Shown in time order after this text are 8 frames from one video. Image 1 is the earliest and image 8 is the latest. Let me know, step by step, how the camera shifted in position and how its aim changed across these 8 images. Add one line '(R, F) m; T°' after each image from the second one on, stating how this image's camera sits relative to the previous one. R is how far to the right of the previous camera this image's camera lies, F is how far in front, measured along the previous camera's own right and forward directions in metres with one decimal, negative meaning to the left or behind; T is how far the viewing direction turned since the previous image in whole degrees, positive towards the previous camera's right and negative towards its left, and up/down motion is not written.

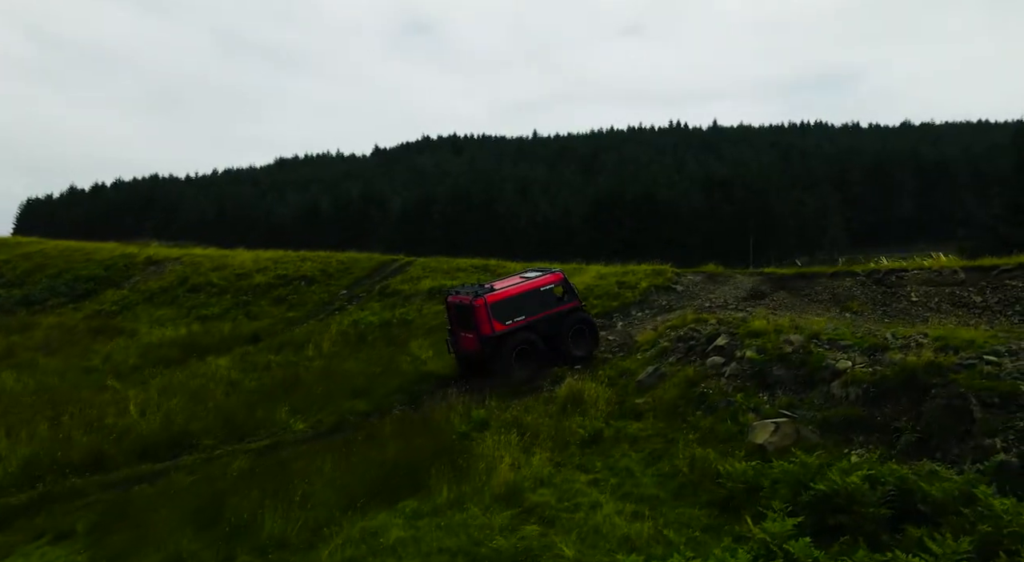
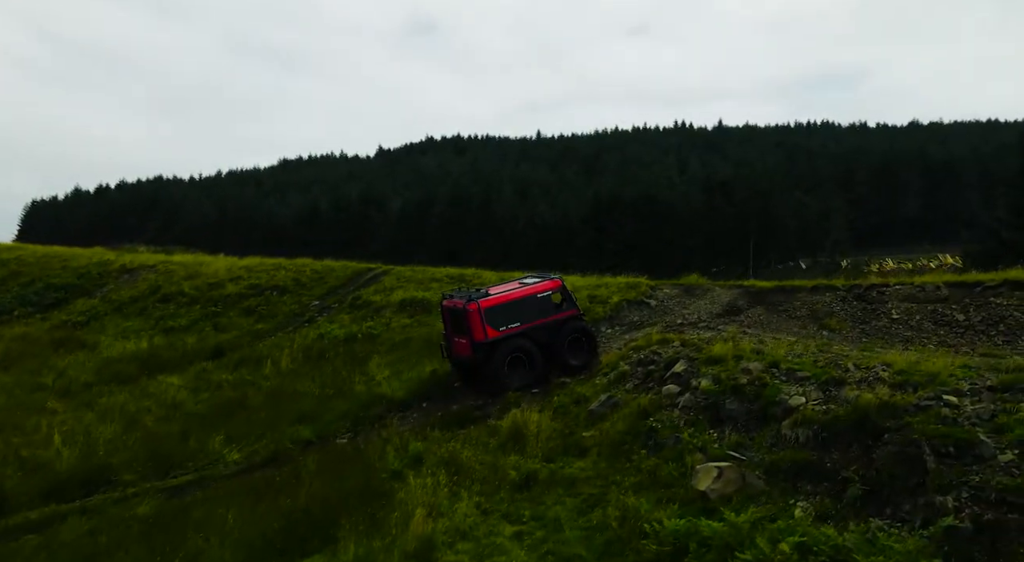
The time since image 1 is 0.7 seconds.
(+1.1, +0.6) m; 0°
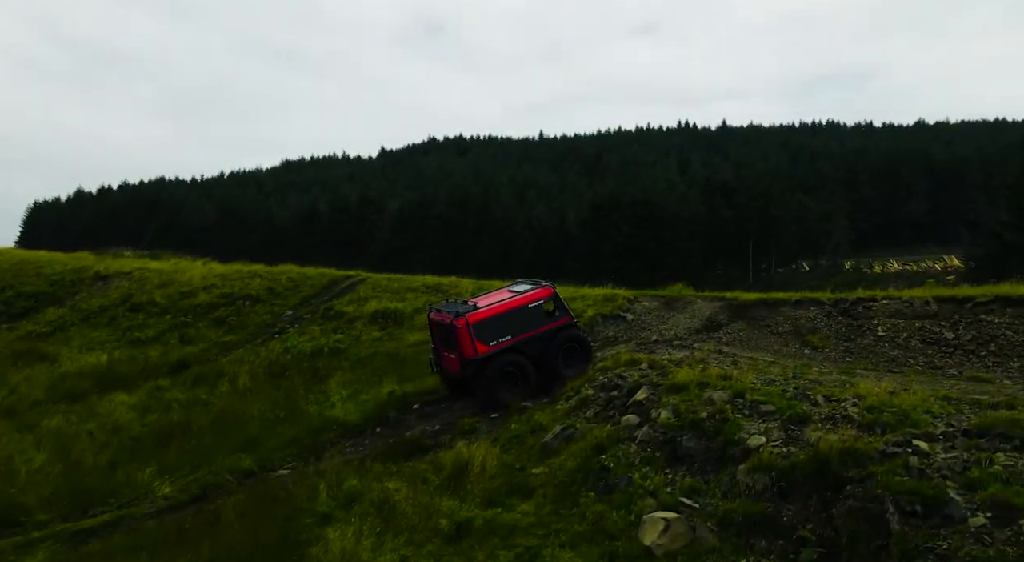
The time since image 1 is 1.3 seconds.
(+1.0, +0.7) m; 0°
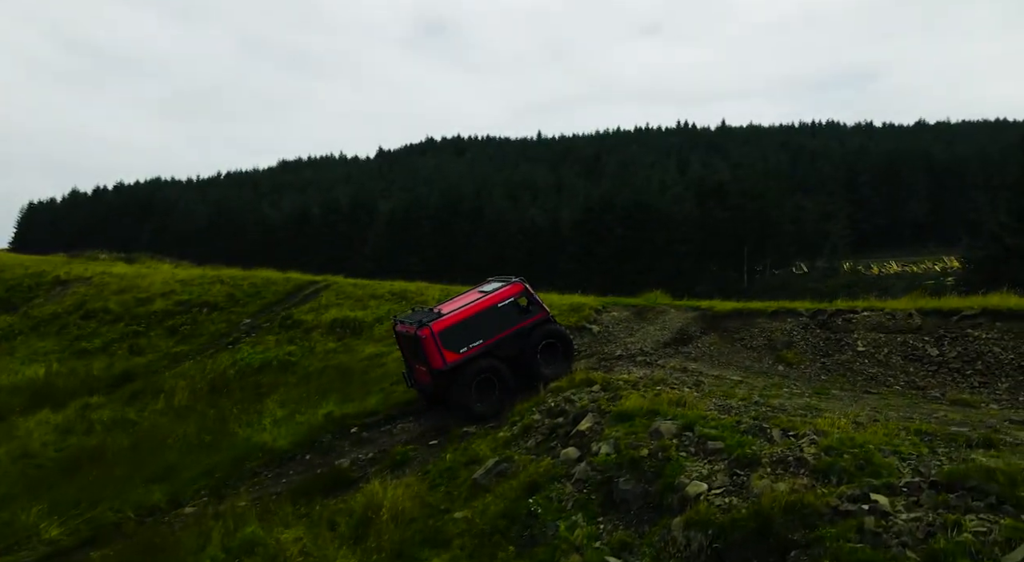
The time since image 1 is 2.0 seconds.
(+1.1, +1.1) m; 0°
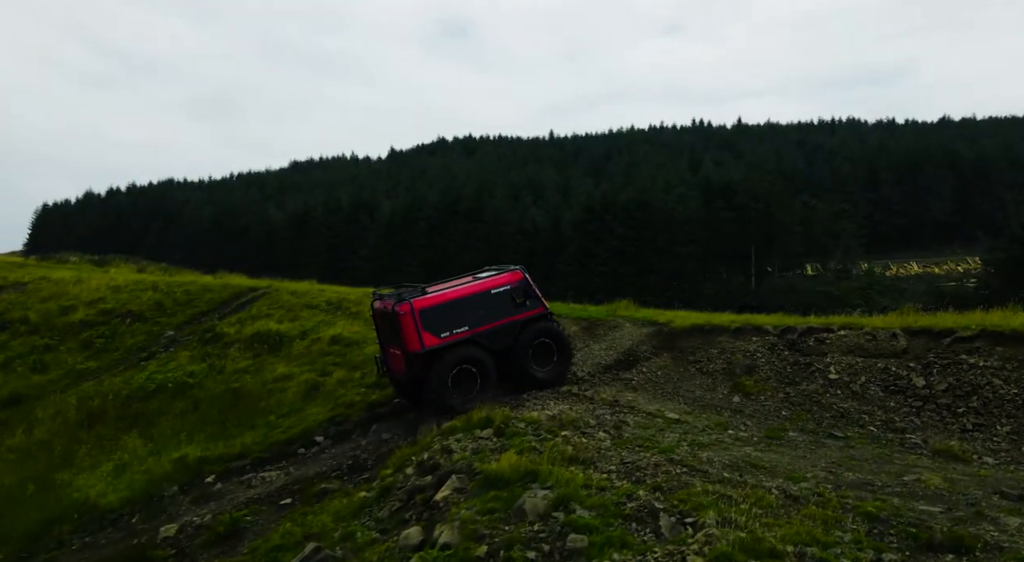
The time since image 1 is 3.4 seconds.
(+2.2, +2.2) m; -1°
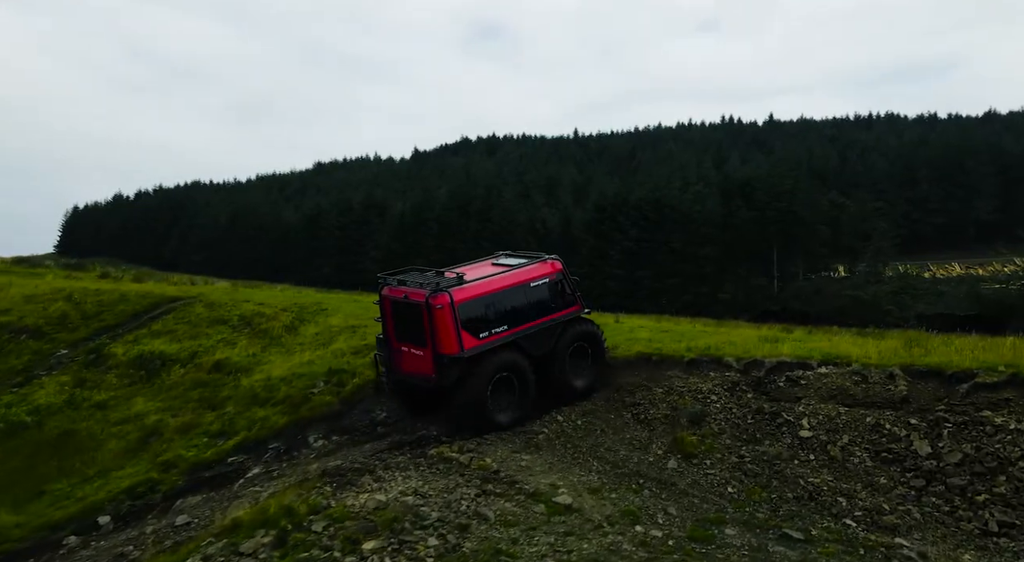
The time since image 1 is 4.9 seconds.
(+2.6, +3.0) m; -3°
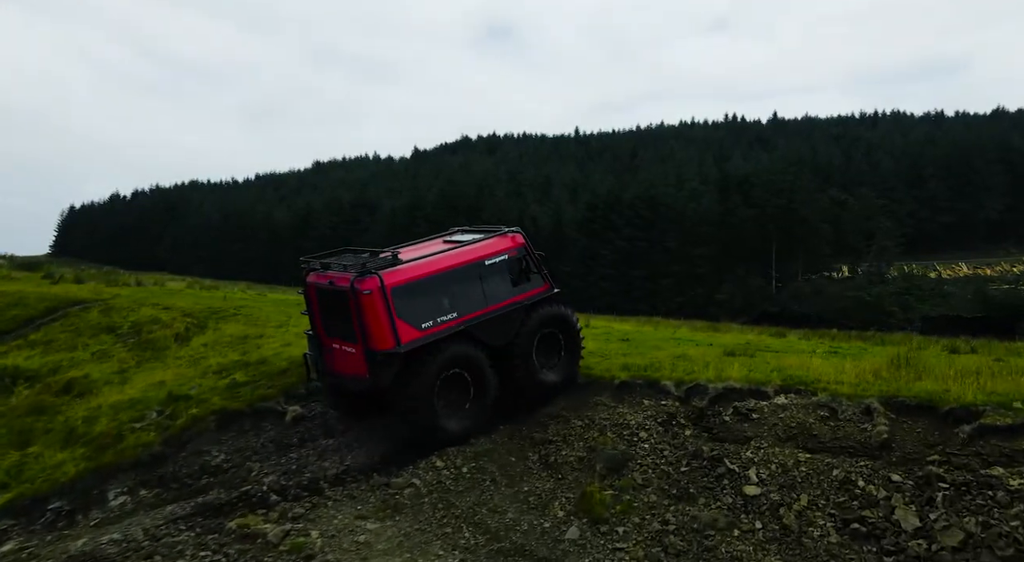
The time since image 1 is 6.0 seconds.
(+1.9, +2.4) m; 0°
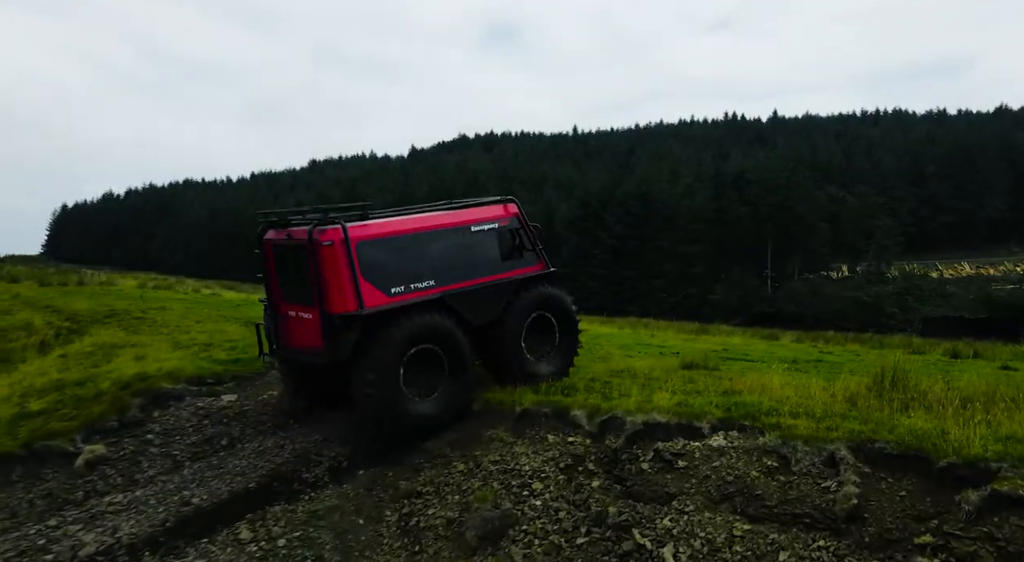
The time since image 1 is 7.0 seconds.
(+1.6, +2.1) m; 0°
